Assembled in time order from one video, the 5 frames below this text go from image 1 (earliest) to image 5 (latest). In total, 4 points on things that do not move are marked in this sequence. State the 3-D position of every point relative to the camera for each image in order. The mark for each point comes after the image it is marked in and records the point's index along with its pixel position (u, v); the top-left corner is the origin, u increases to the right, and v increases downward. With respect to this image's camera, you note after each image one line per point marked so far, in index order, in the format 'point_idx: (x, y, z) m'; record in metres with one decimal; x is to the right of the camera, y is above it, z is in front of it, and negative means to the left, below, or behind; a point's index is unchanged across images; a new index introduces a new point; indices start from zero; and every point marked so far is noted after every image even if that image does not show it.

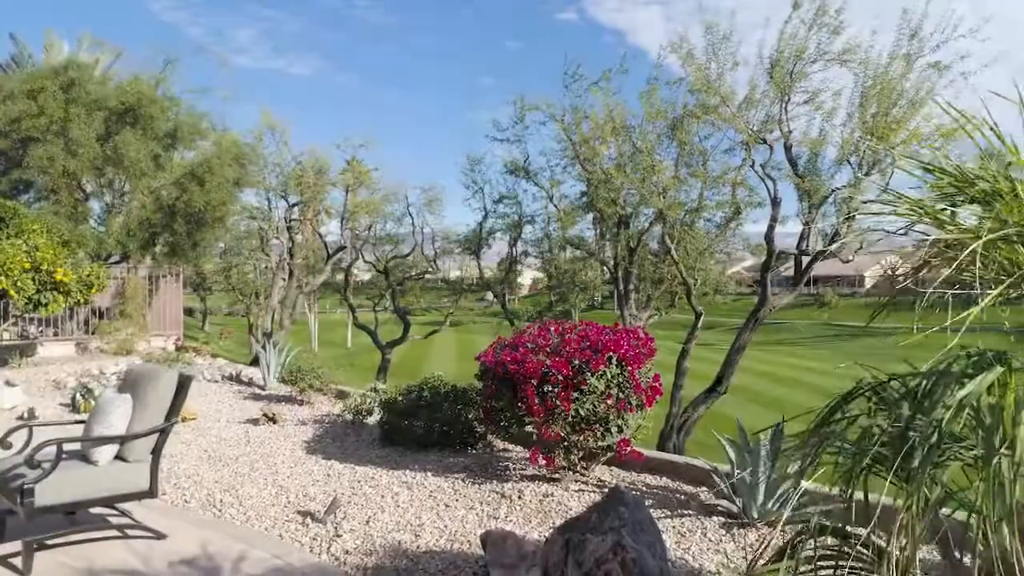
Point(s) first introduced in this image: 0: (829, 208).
0: (+4.9, +1.2, +11.8) m
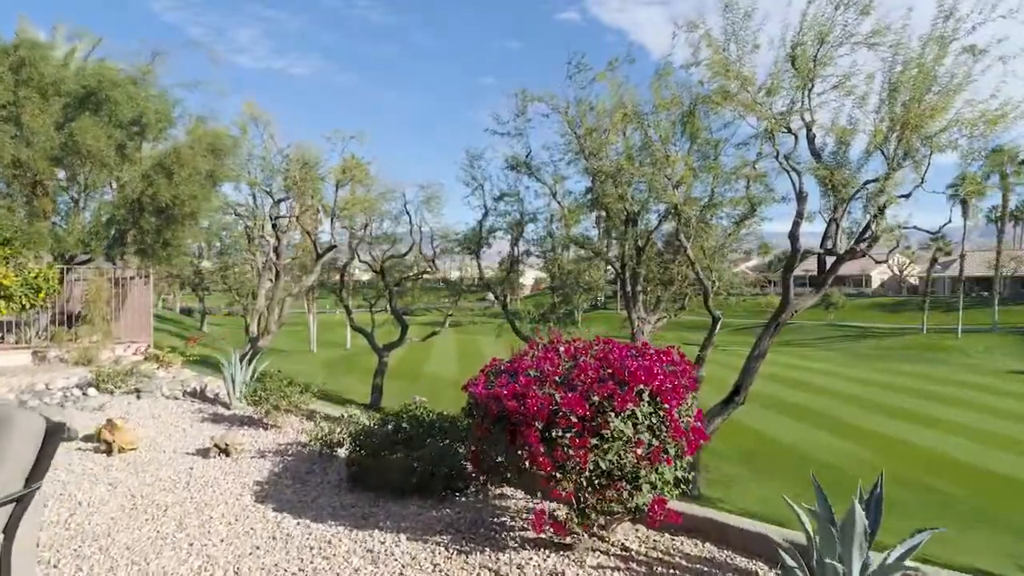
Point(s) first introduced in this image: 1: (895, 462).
0: (+4.9, +1.2, +10.9) m
1: (+9.3, -4.3, +18.8) m
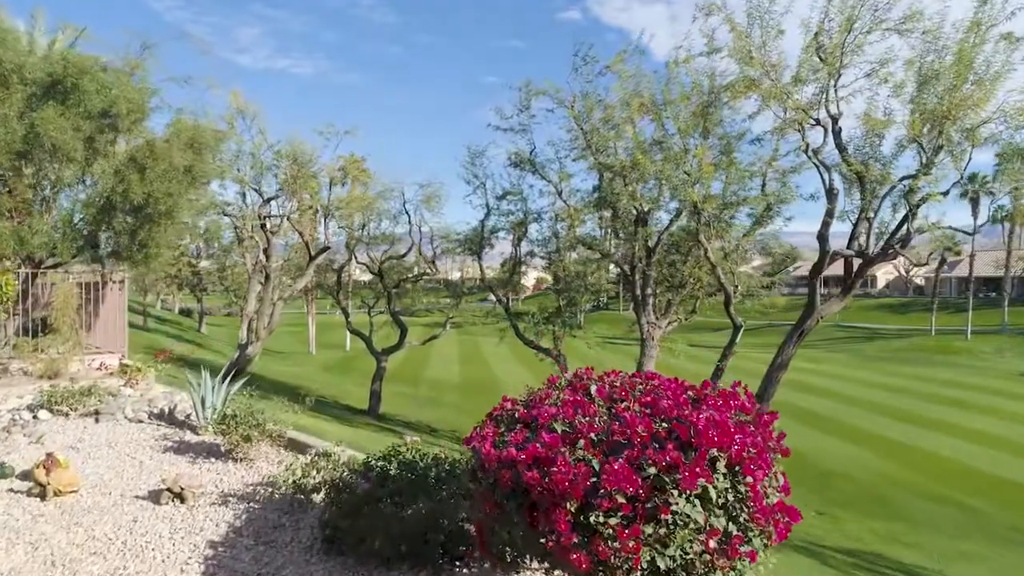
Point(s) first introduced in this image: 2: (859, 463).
0: (+5.0, +1.1, +10.1) m
1: (+9.4, -4.3, +18.0) m
2: (+8.5, -4.3, +18.9) m
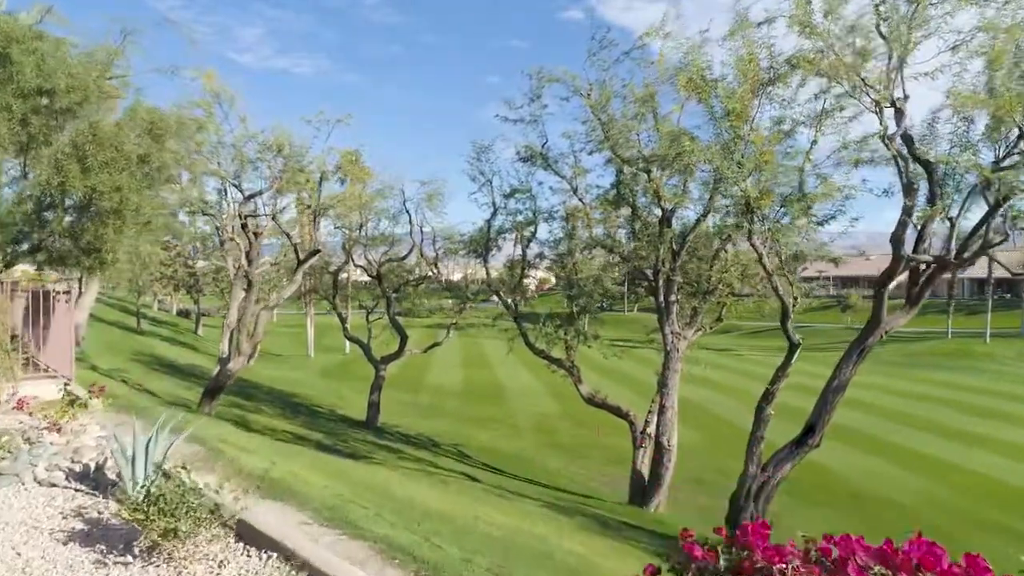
0: (+5.2, +1.0, +8.6) m
1: (+9.6, -4.5, +16.5) m
2: (+8.8, -4.5, +17.4) m
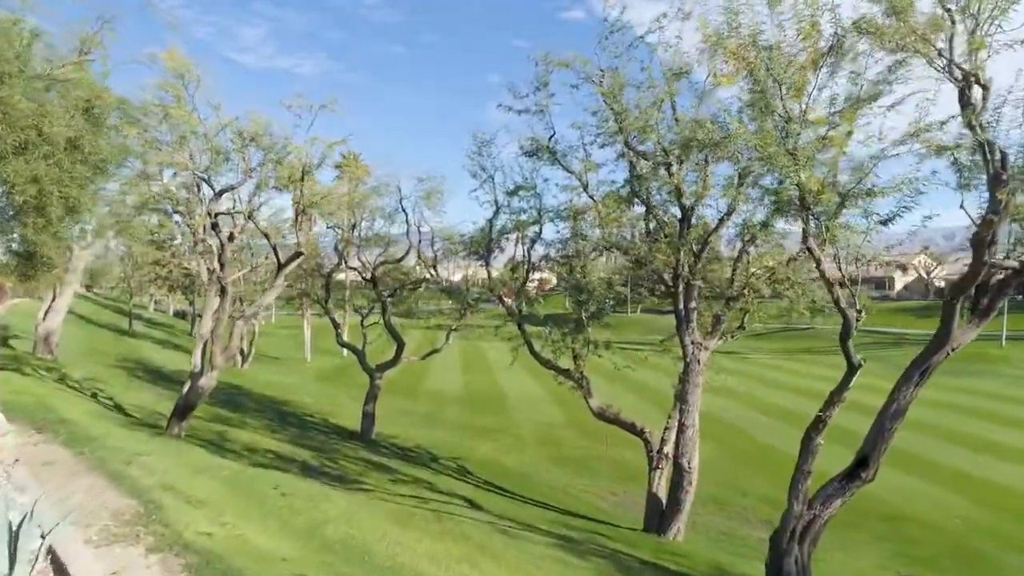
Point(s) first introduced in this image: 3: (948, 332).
0: (+5.3, +0.9, +7.4) m
1: (+9.7, -4.6, +15.3) m
2: (+8.8, -4.6, +16.1) m
3: (+4.5, -0.5, +7.9) m
